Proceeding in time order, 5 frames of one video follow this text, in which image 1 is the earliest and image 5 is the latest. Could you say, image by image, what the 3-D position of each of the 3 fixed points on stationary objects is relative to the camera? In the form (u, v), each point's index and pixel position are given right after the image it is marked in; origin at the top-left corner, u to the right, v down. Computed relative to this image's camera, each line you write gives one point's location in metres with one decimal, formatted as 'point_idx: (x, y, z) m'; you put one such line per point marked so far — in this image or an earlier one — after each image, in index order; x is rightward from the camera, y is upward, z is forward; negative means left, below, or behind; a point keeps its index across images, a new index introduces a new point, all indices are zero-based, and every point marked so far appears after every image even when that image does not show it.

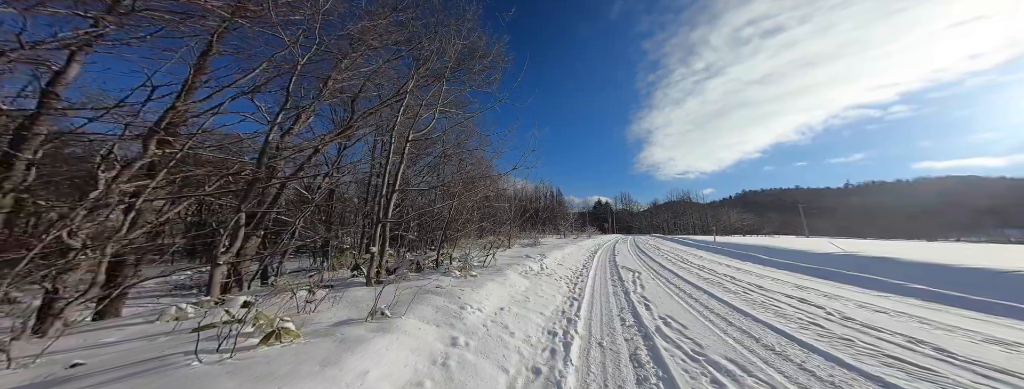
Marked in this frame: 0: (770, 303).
0: (+5.0, -2.1, +4.6) m
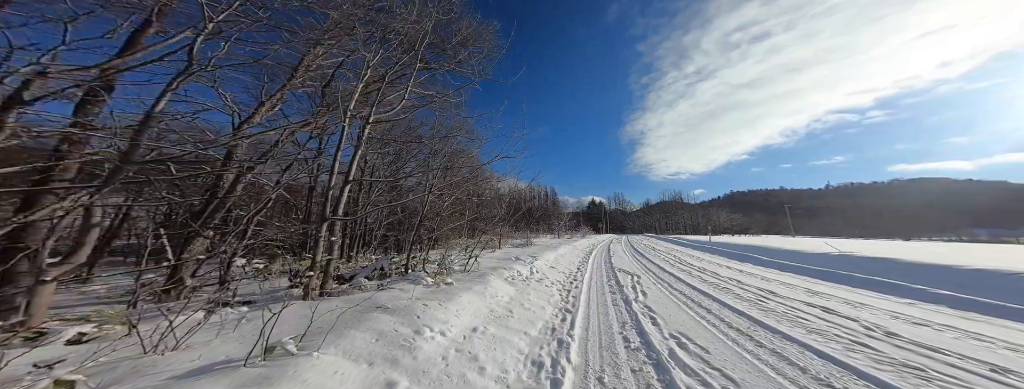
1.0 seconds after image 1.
0: (+4.7, -2.0, +4.0) m
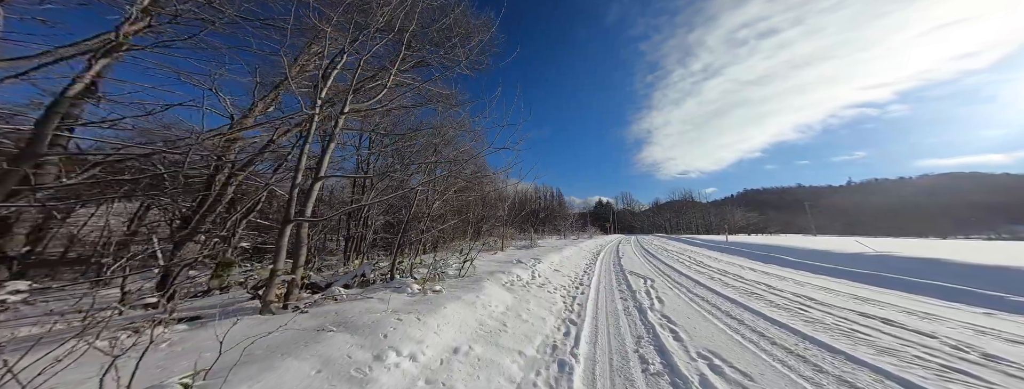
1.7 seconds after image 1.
0: (+4.6, -1.8, +3.4) m
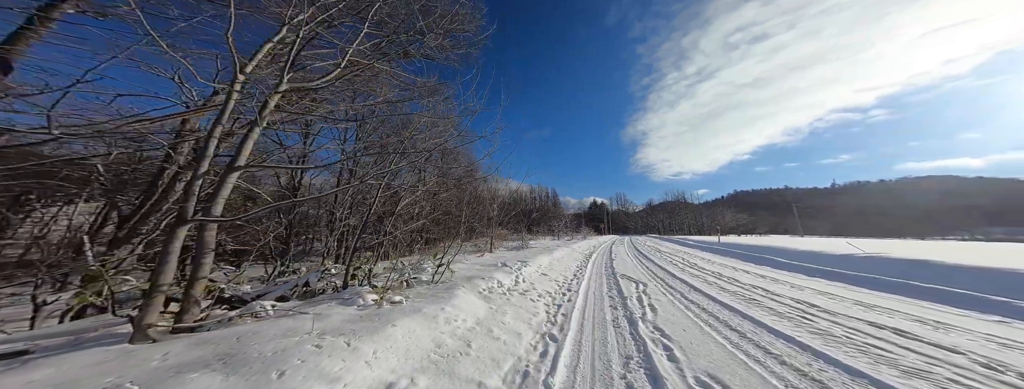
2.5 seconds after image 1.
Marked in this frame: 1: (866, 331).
0: (+4.3, -1.8, +3.0) m
1: (+4.8, -1.9, +3.3) m
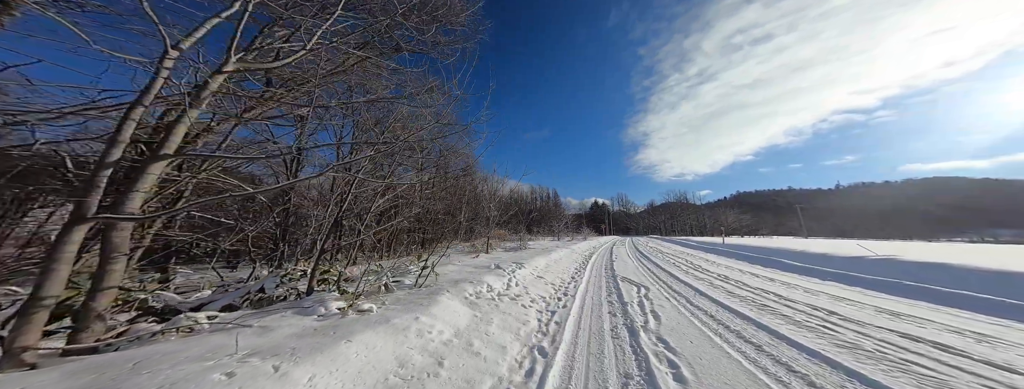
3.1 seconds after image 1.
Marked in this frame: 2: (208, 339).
0: (+4.1, -1.7, +2.6) m
1: (+4.7, -1.8, +2.9) m
2: (-2.3, -1.1, +1.9) m
